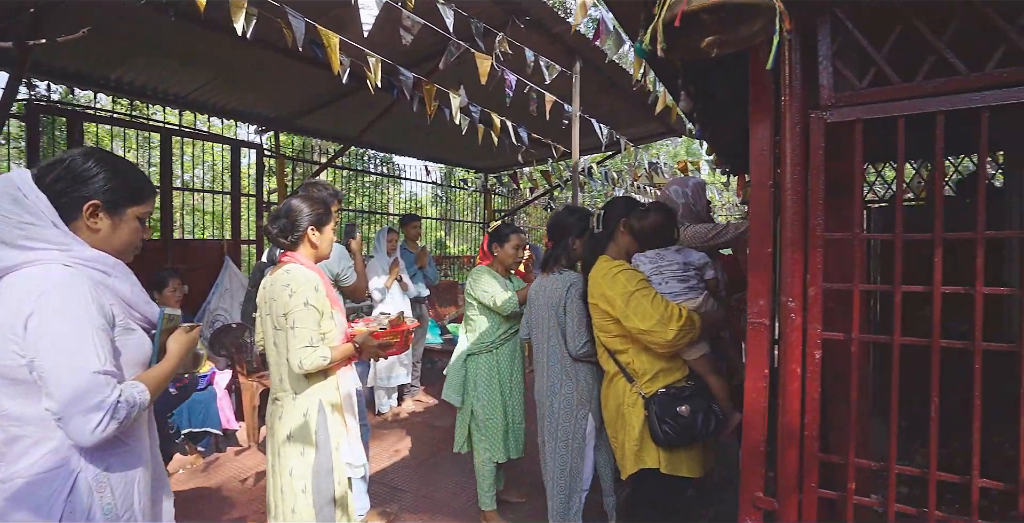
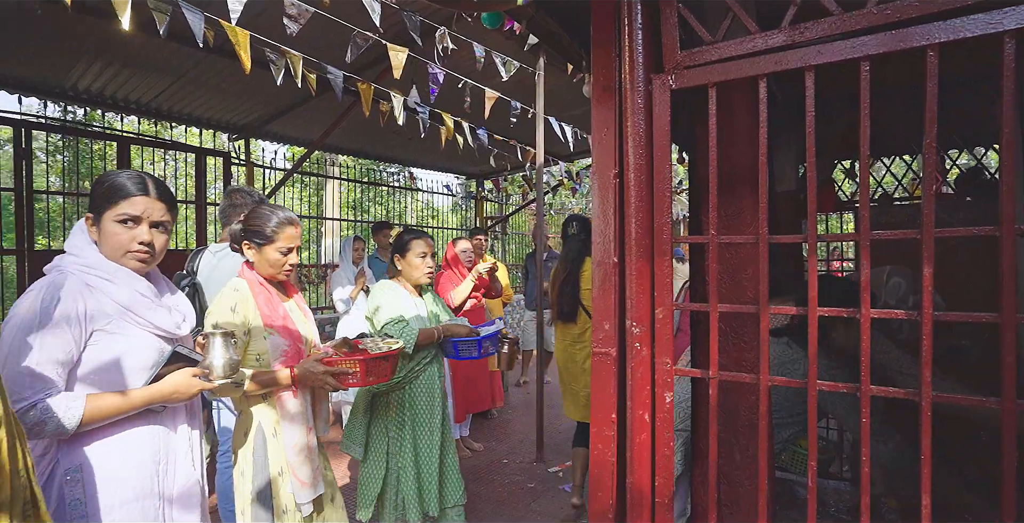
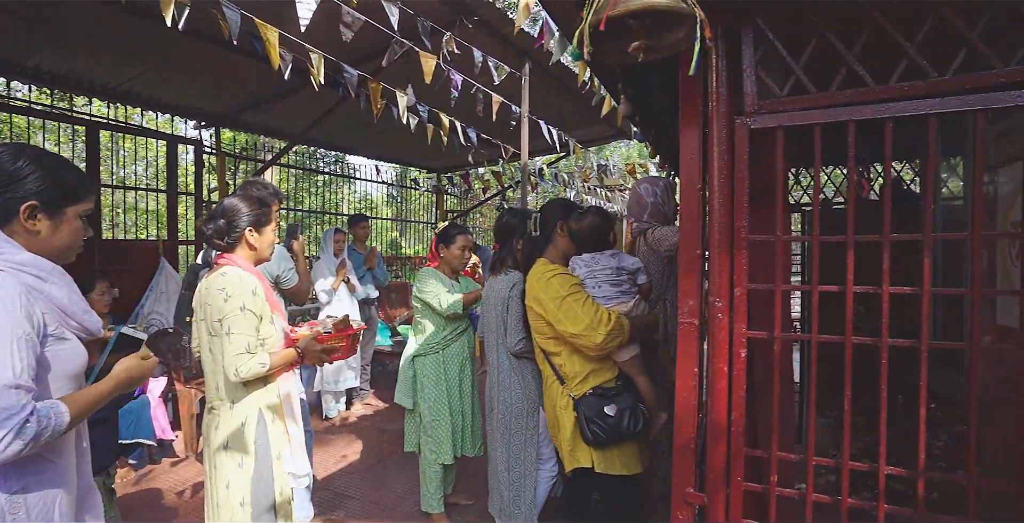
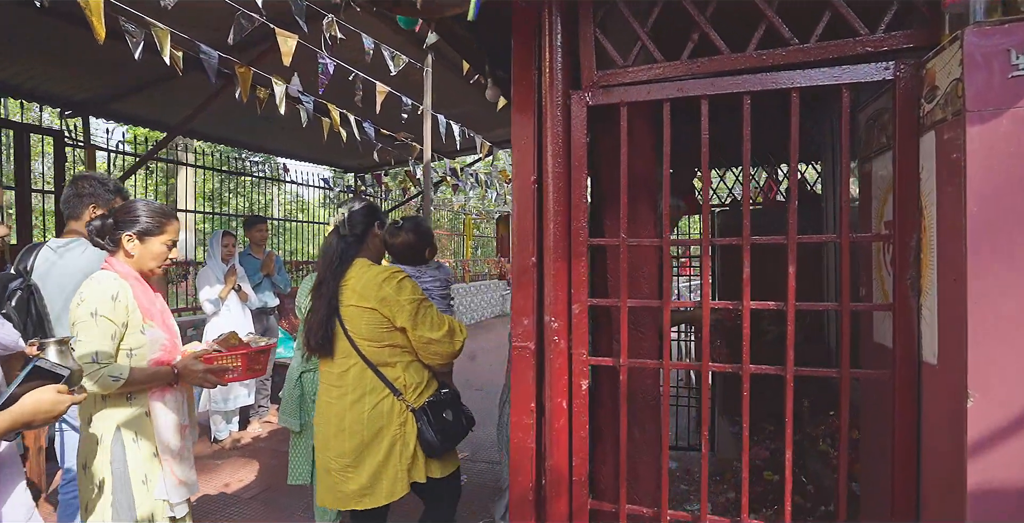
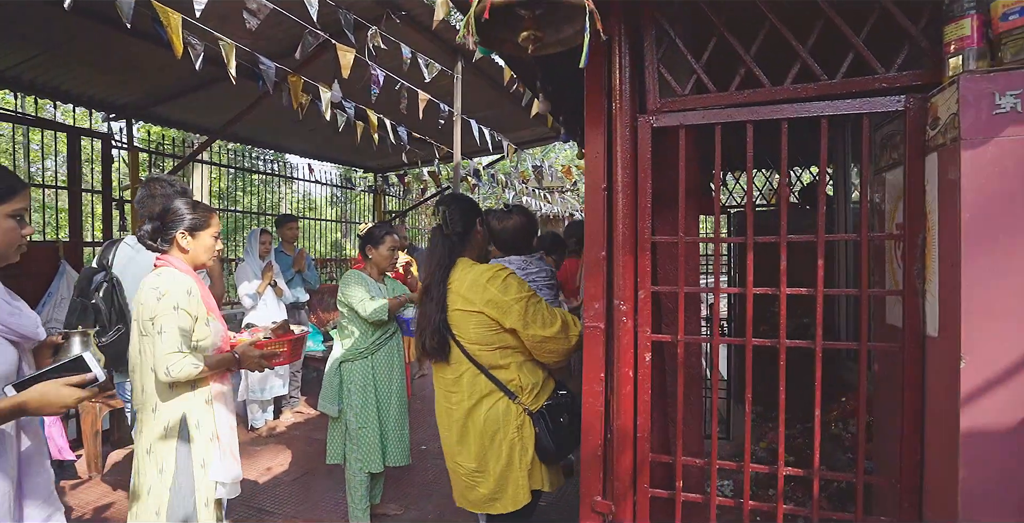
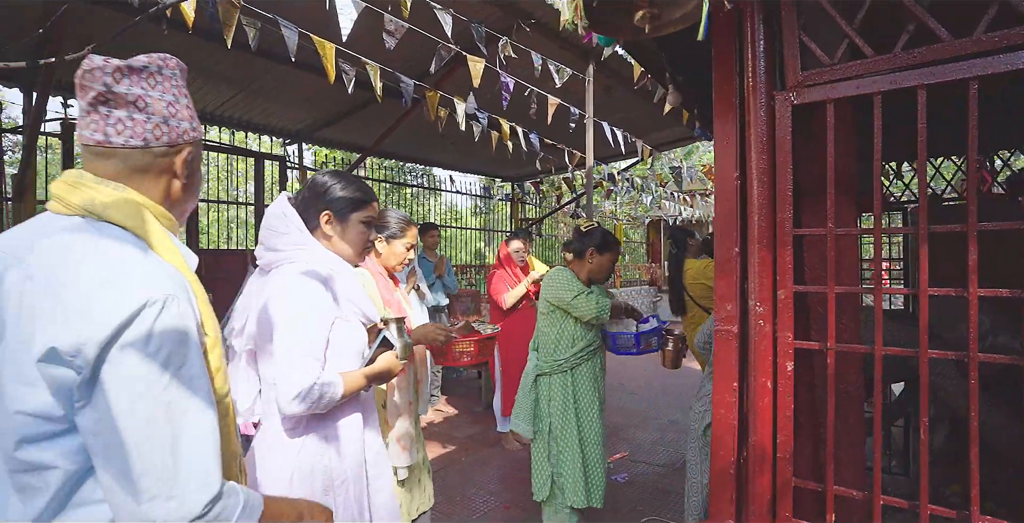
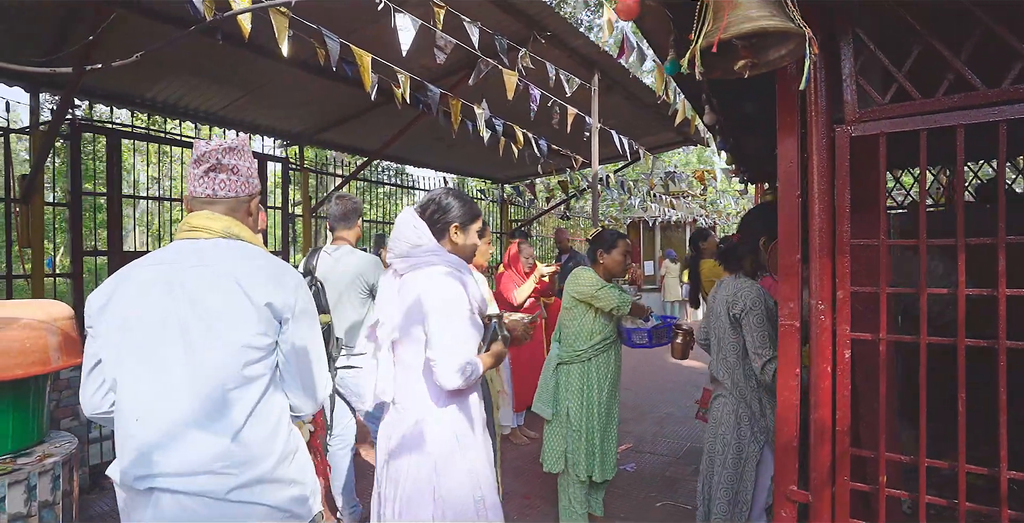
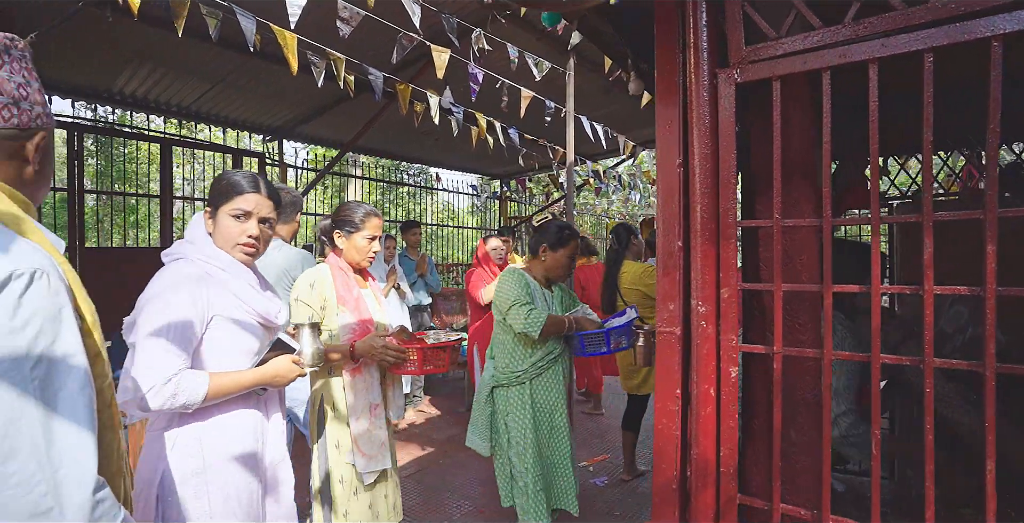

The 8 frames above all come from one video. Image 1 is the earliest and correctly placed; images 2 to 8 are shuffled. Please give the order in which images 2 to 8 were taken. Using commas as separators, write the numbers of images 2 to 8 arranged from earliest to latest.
3, 5, 4, 2, 8, 6, 7
